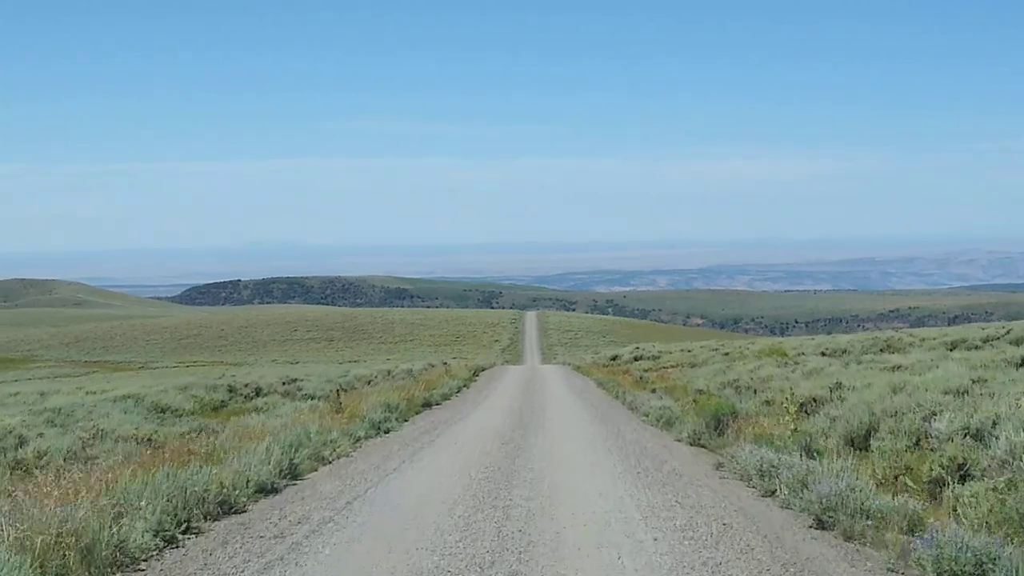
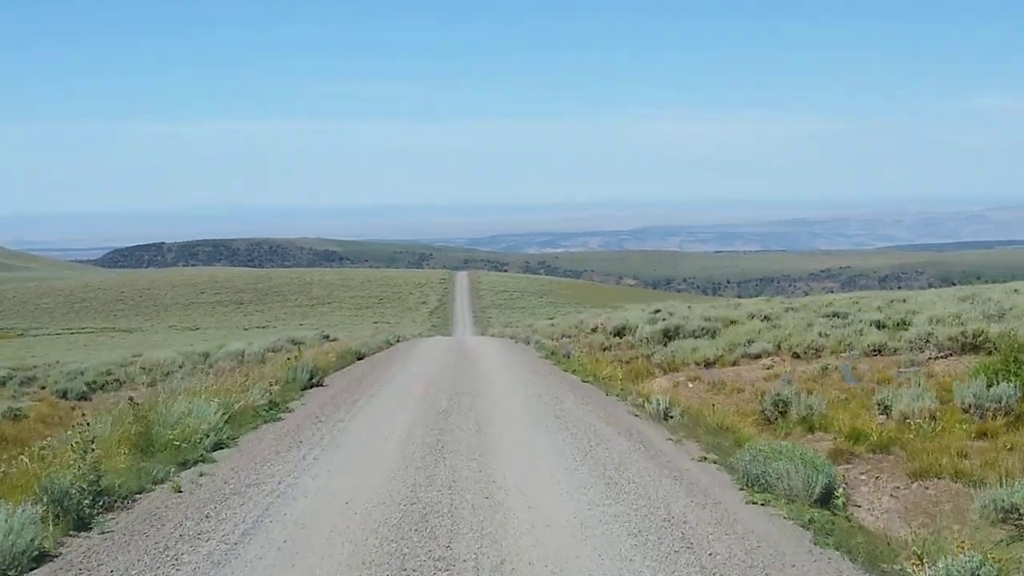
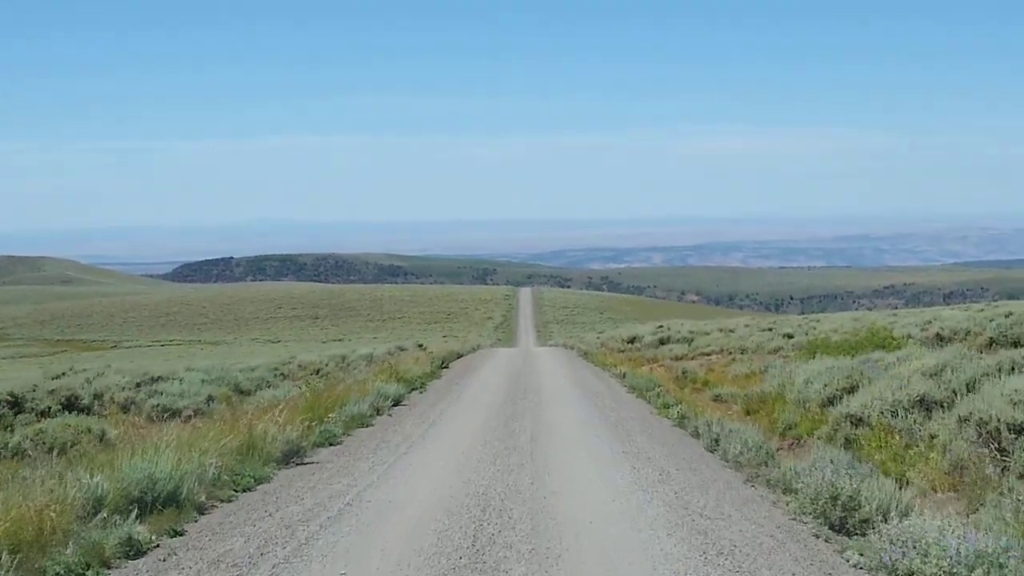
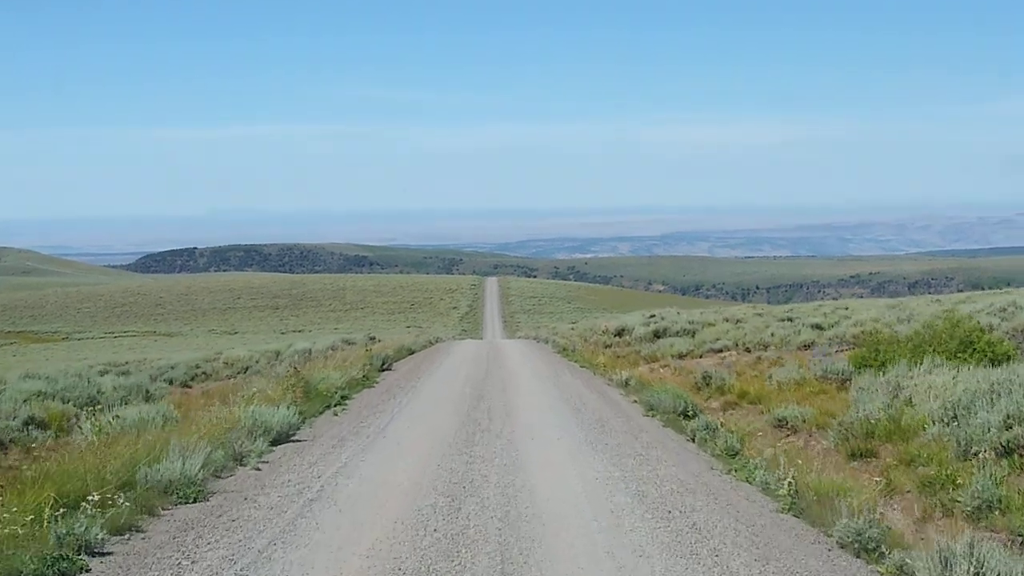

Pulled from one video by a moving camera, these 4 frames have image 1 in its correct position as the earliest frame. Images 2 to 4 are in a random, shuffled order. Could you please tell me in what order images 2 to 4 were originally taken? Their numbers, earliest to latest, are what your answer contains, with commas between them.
3, 4, 2
